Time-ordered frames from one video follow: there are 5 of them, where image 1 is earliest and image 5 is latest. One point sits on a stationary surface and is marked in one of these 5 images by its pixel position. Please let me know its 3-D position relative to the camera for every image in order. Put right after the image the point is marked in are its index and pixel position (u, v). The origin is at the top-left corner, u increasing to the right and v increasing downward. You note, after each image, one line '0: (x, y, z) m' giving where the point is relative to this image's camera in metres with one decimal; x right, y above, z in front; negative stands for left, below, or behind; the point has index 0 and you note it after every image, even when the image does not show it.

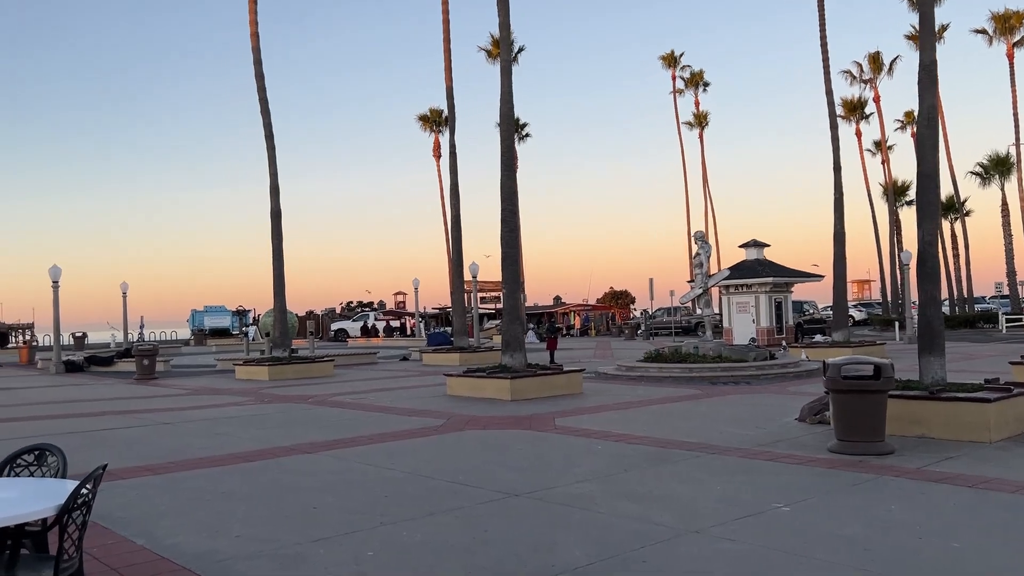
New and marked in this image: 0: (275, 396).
0: (-4.7, -2.2, +16.9) m
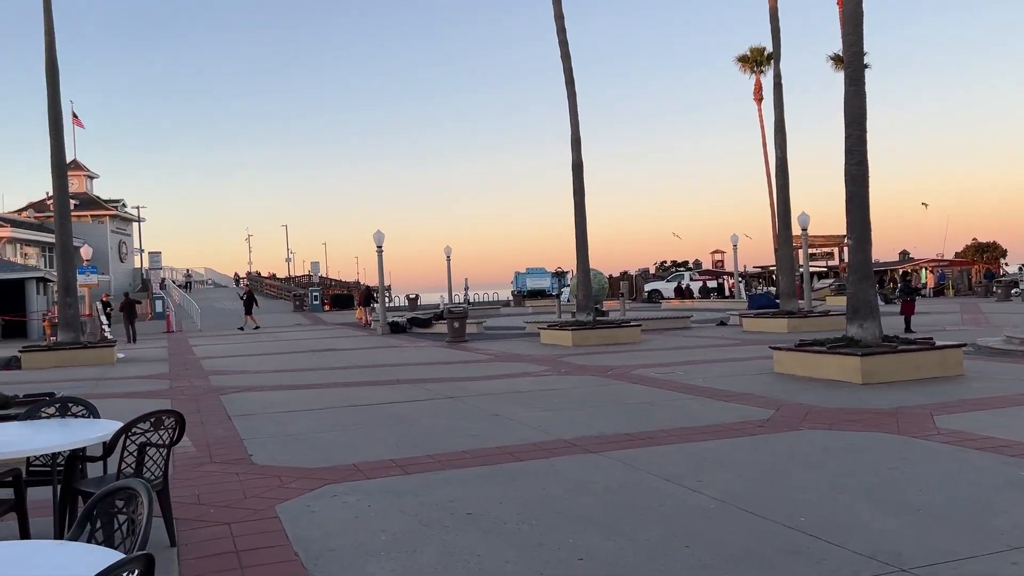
0: (+1.1, -1.4, +15.1) m
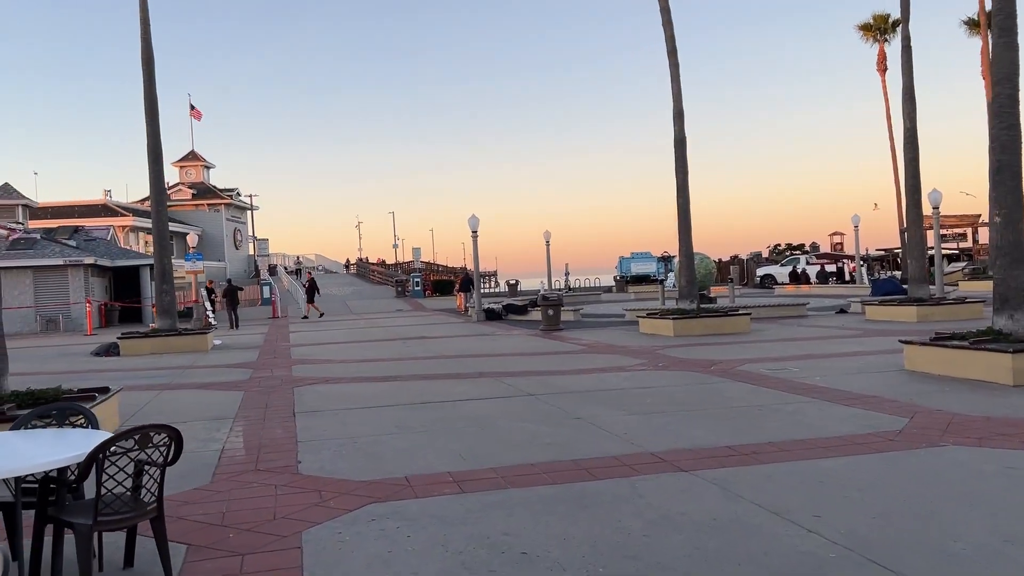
0: (+2.7, -1.2, +13.8) m
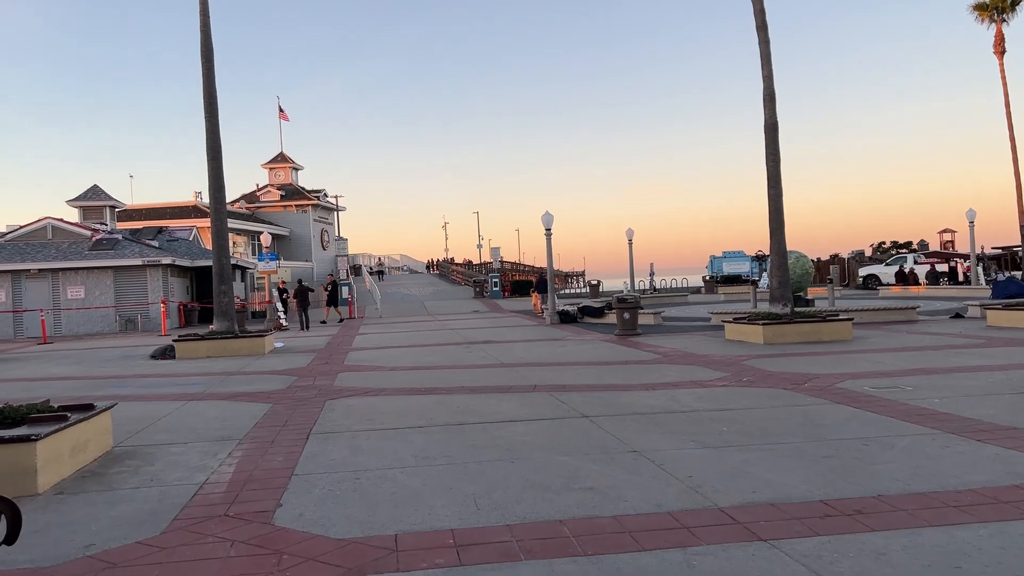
0: (+3.6, -1.2, +12.0) m
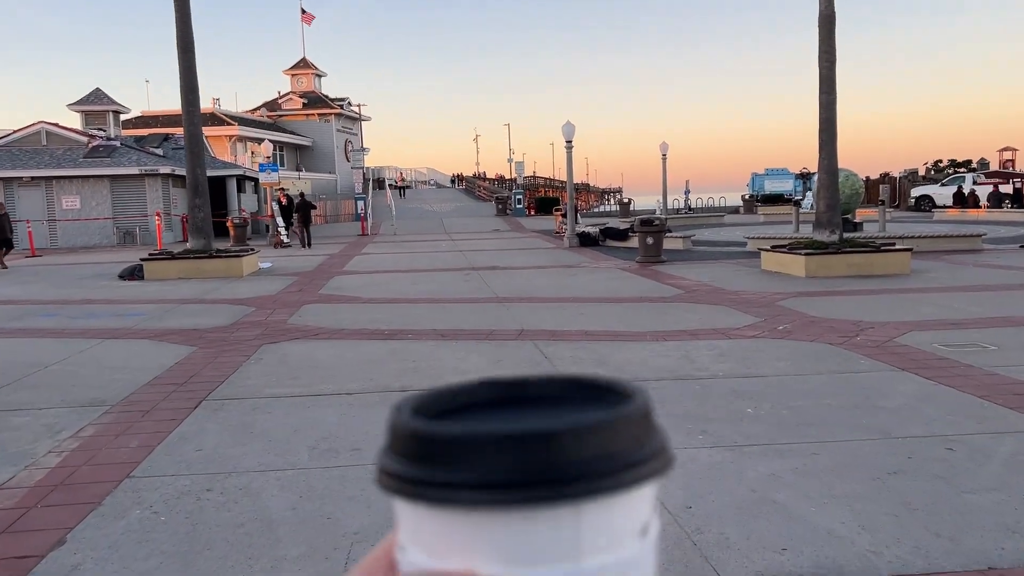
0: (+3.4, -0.3, +9.8) m
